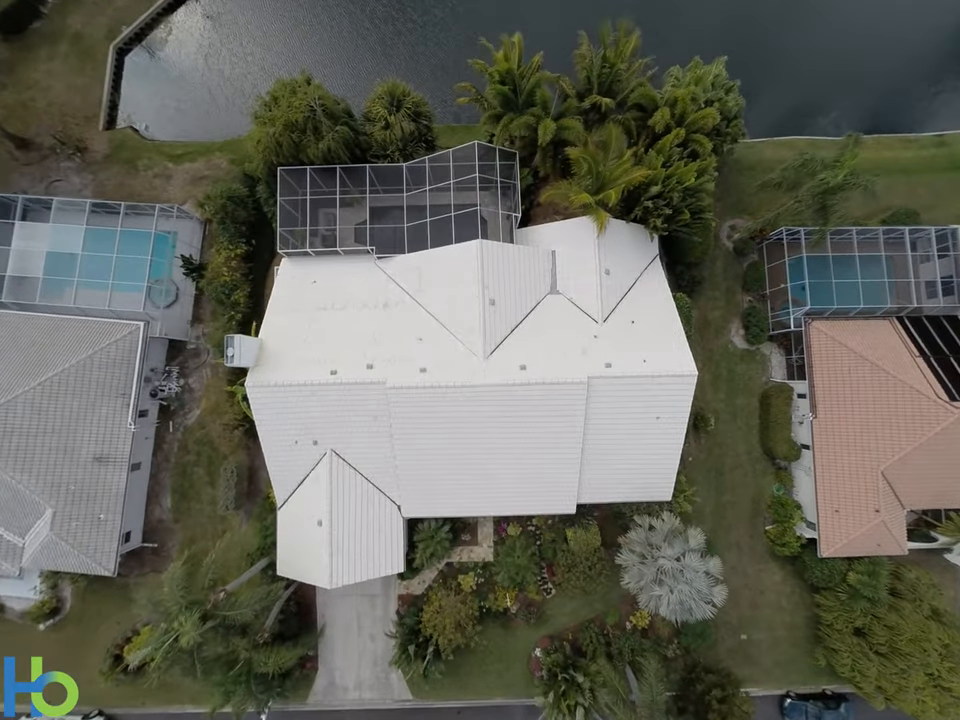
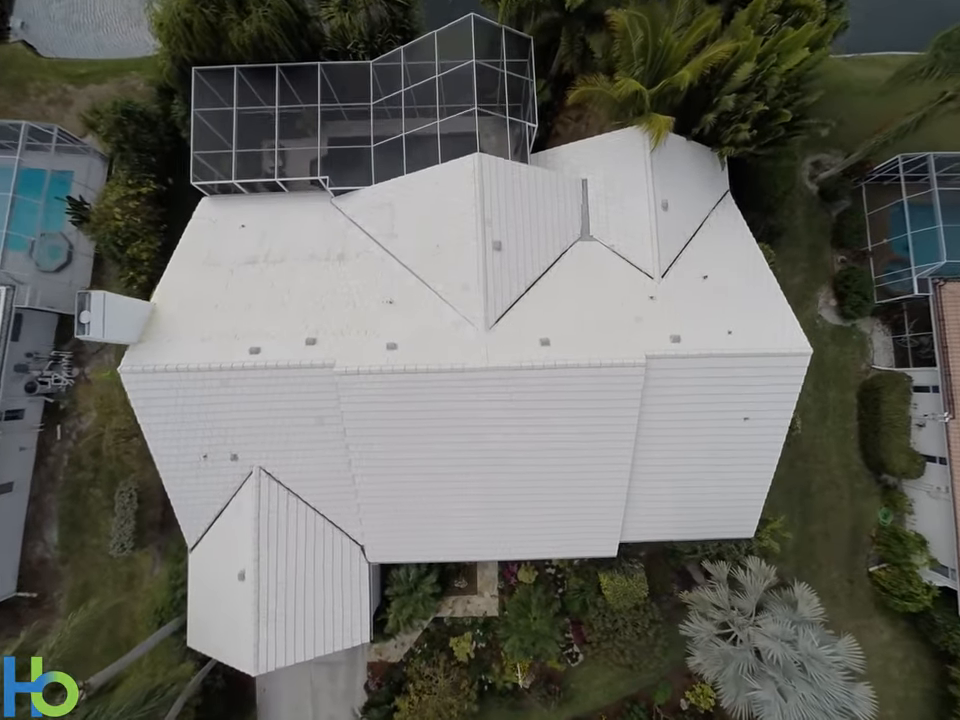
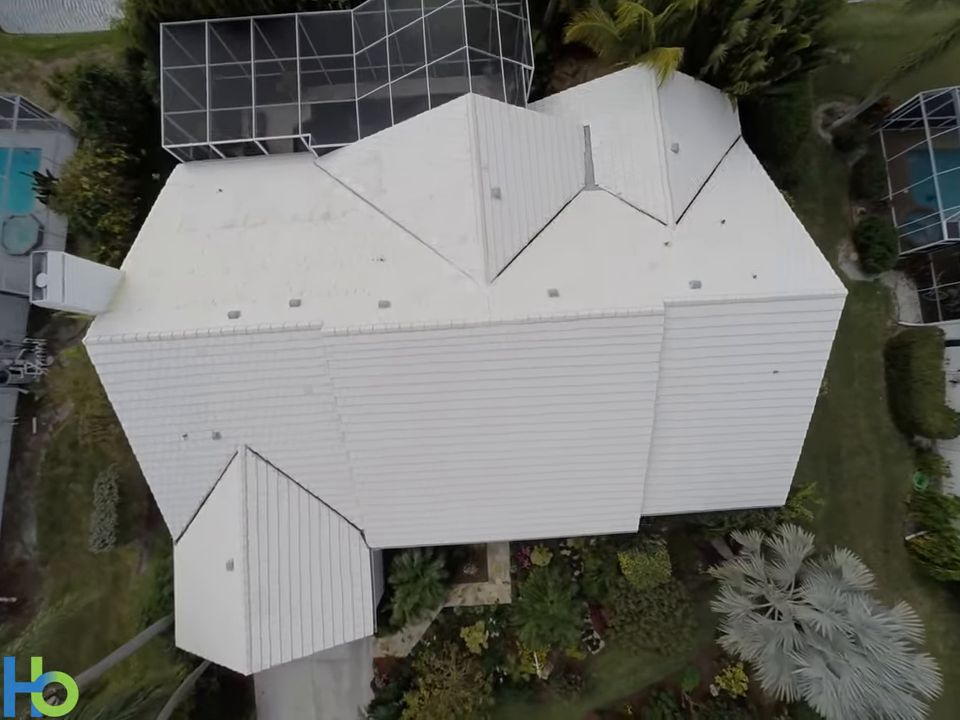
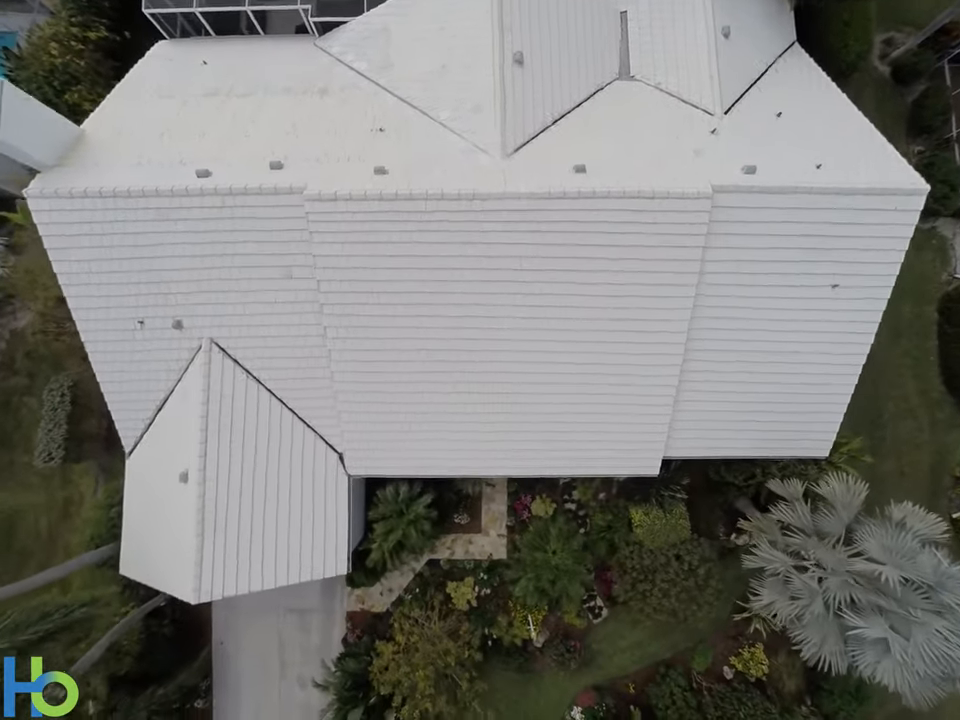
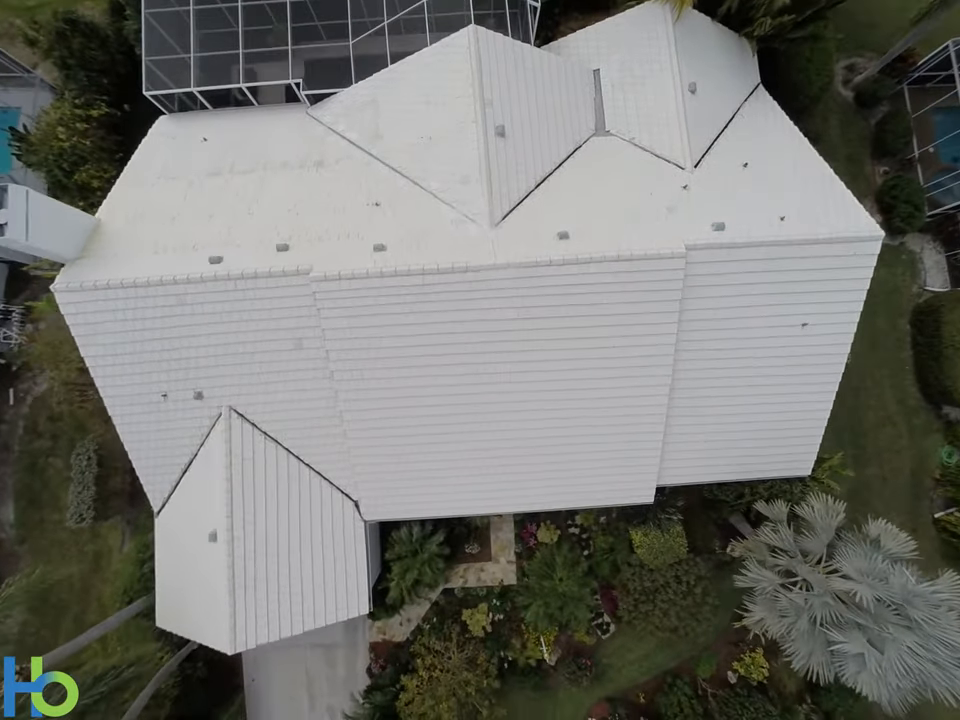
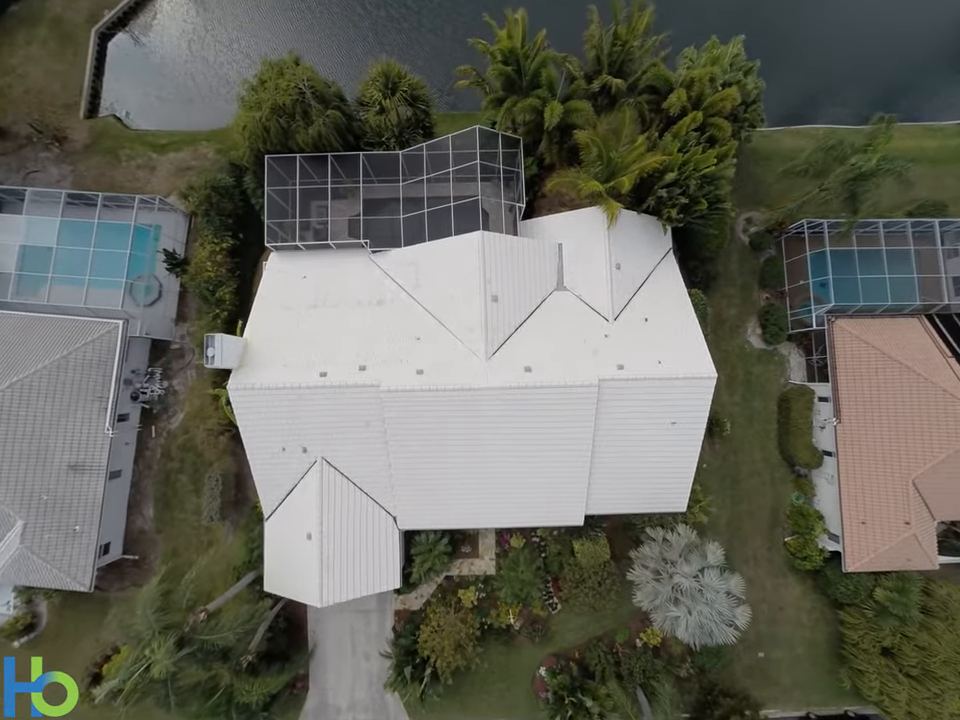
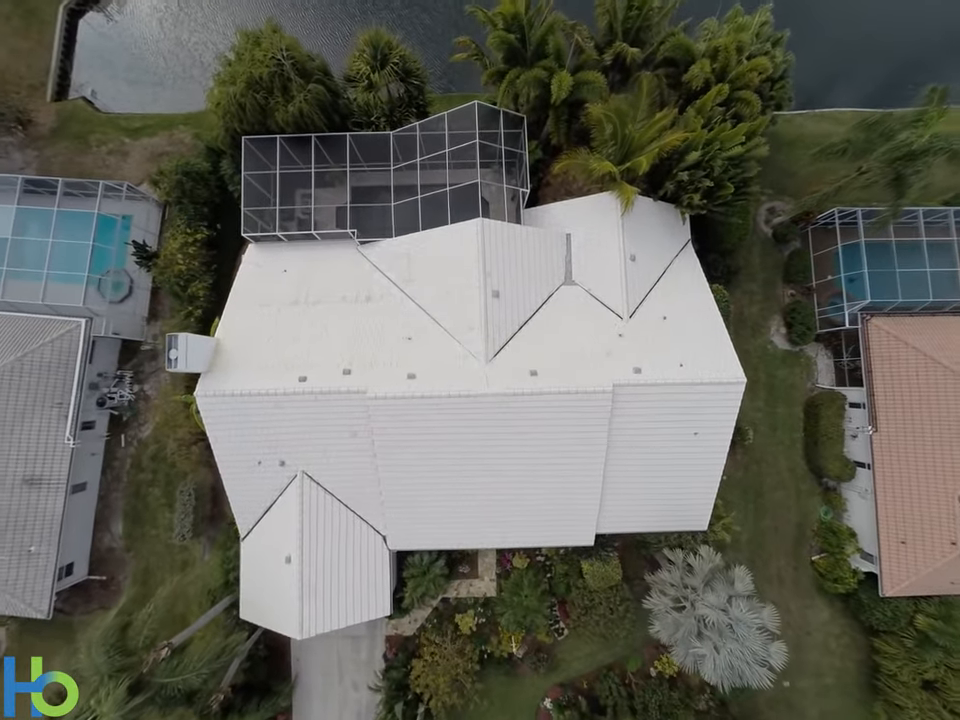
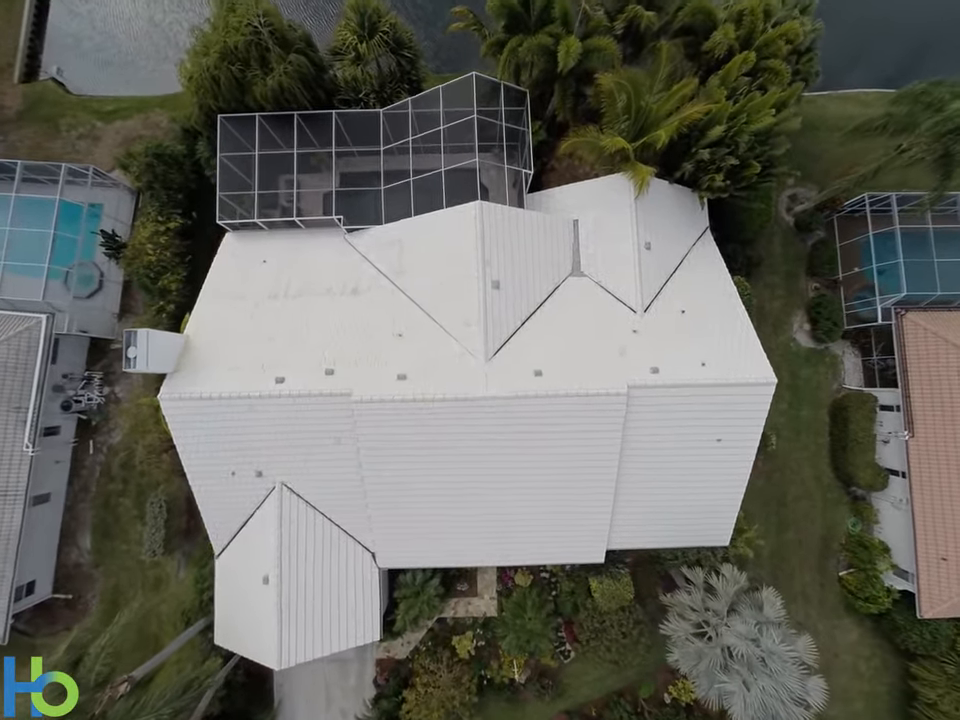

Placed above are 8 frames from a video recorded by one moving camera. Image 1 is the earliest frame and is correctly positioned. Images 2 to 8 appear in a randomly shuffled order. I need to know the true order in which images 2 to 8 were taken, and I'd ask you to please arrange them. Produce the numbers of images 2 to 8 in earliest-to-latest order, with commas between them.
6, 7, 8, 2, 3, 5, 4
